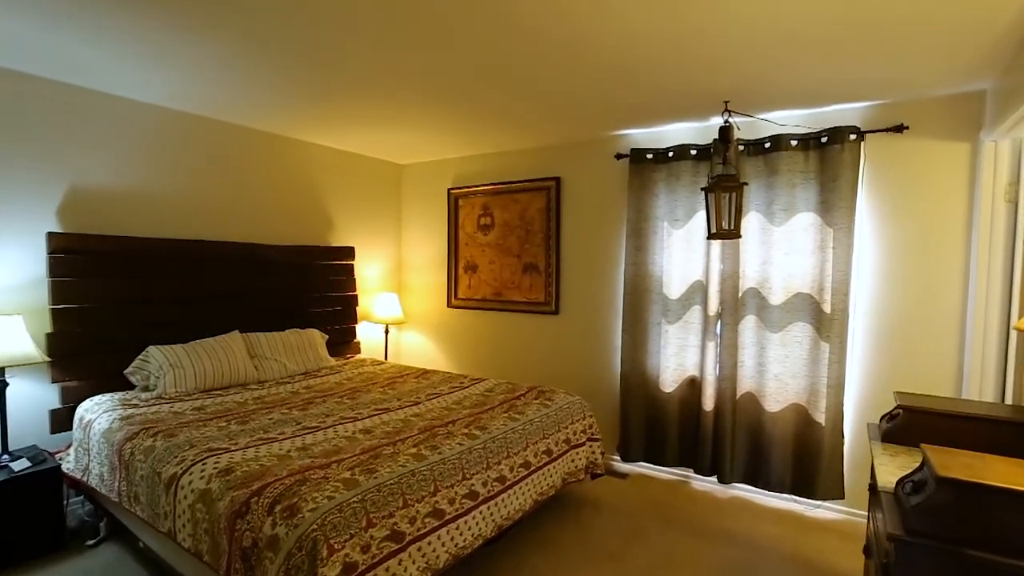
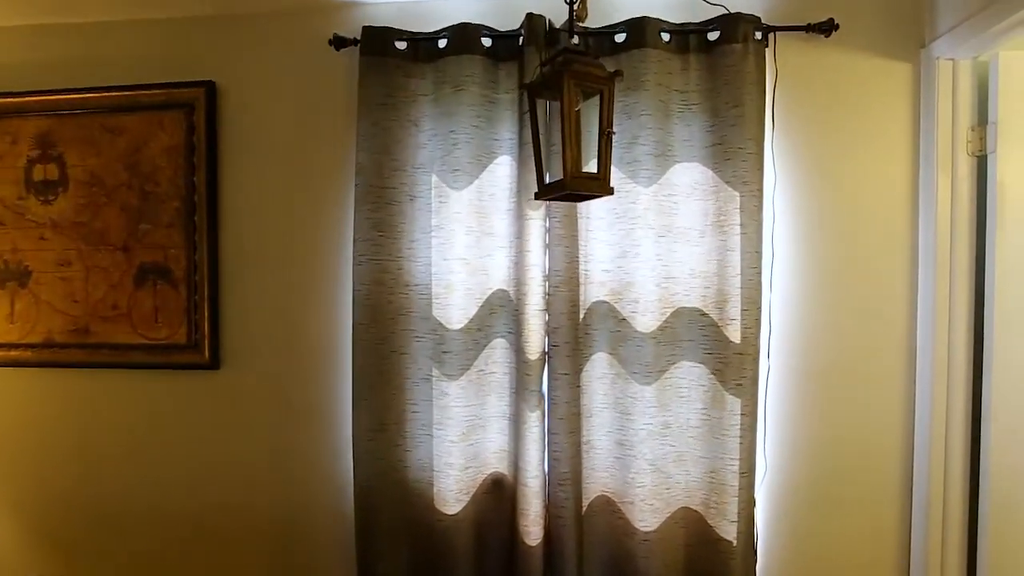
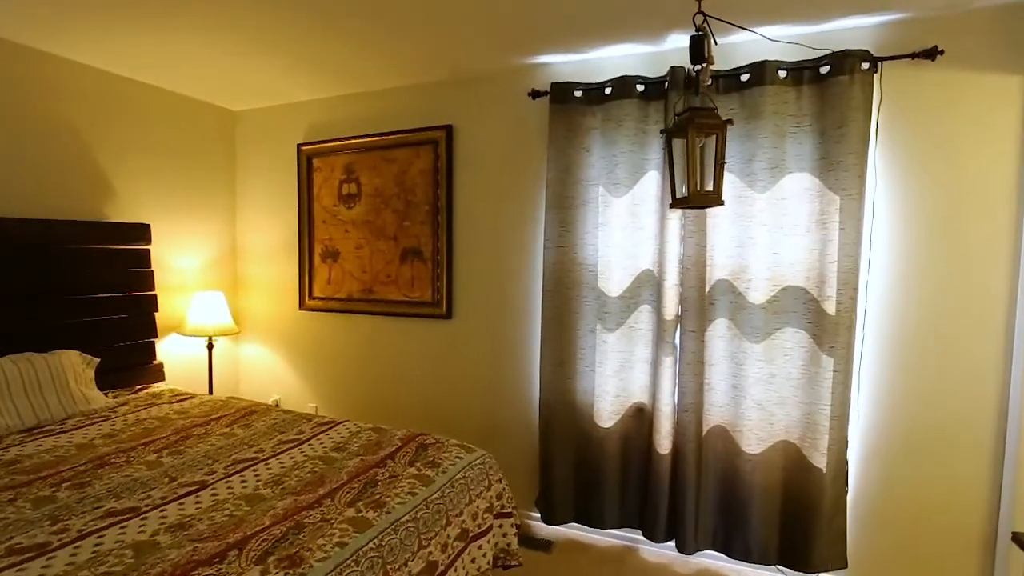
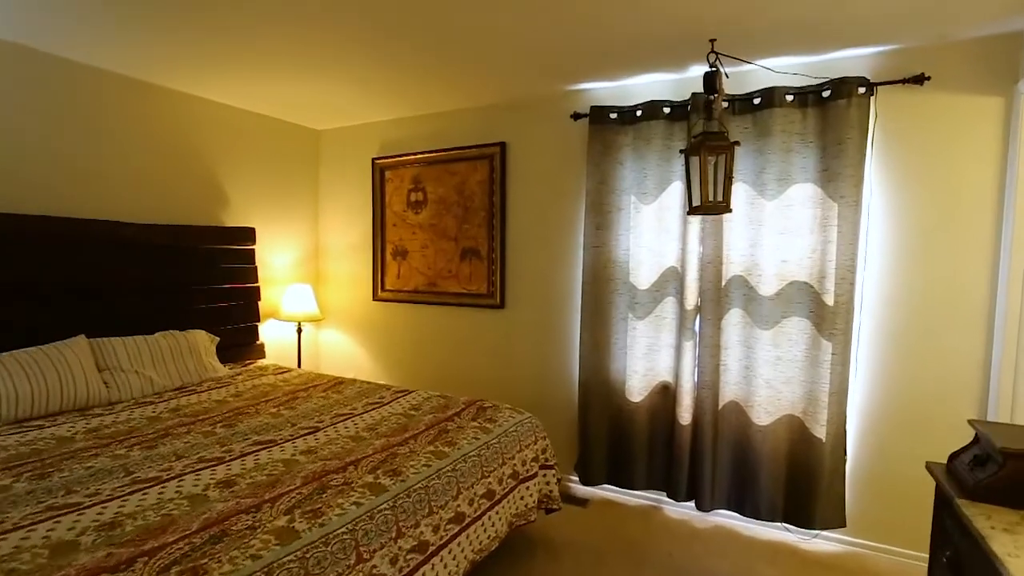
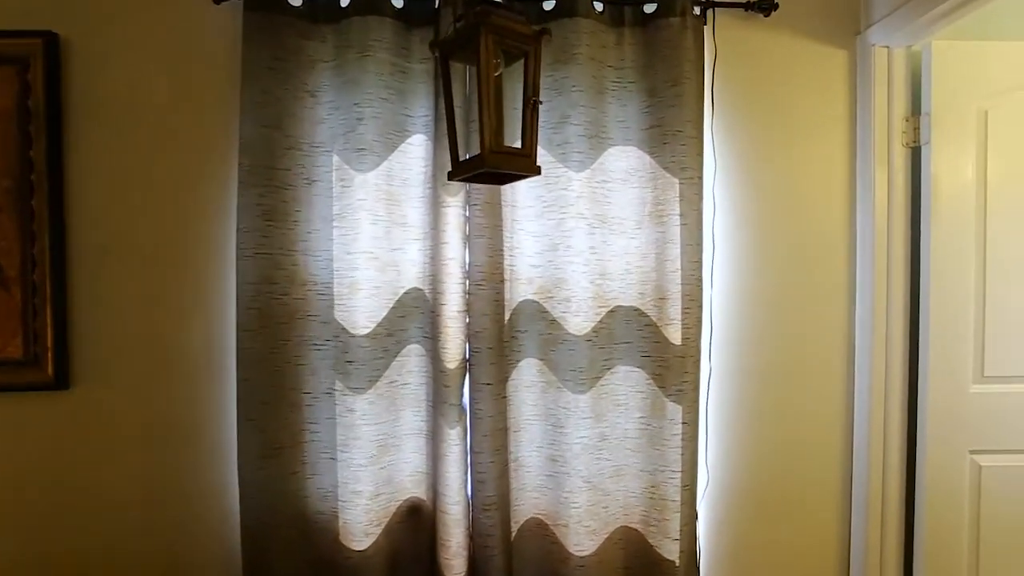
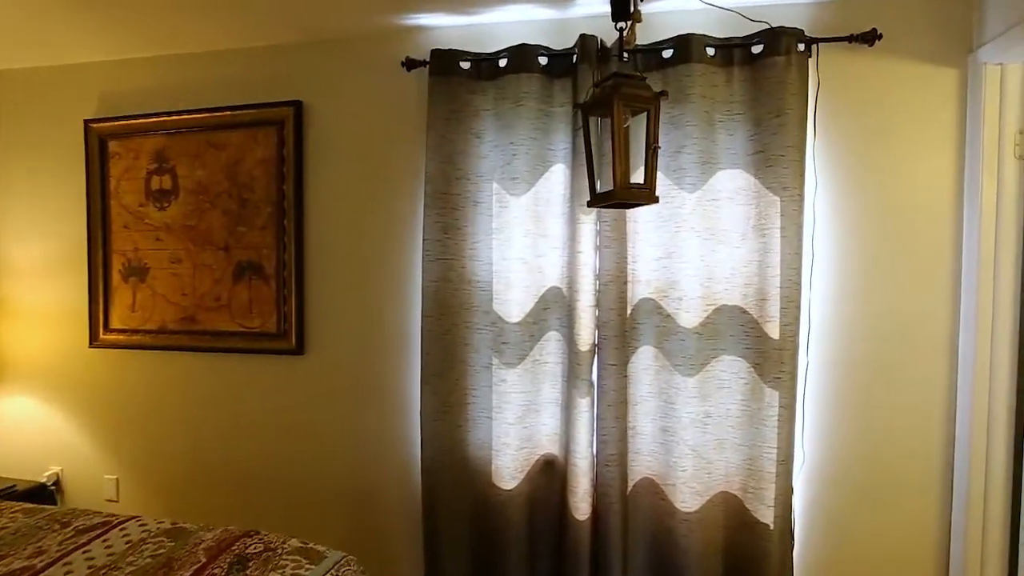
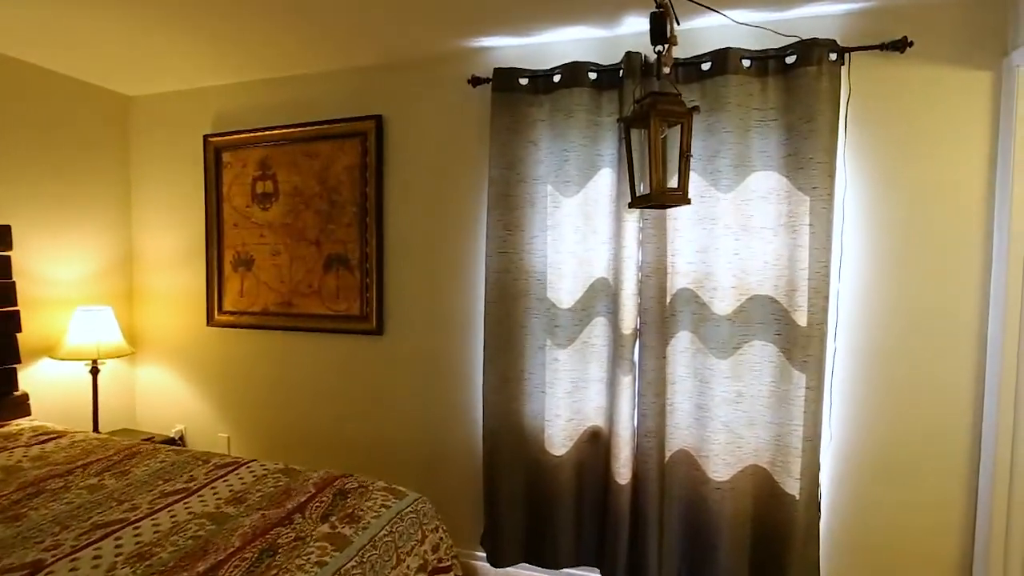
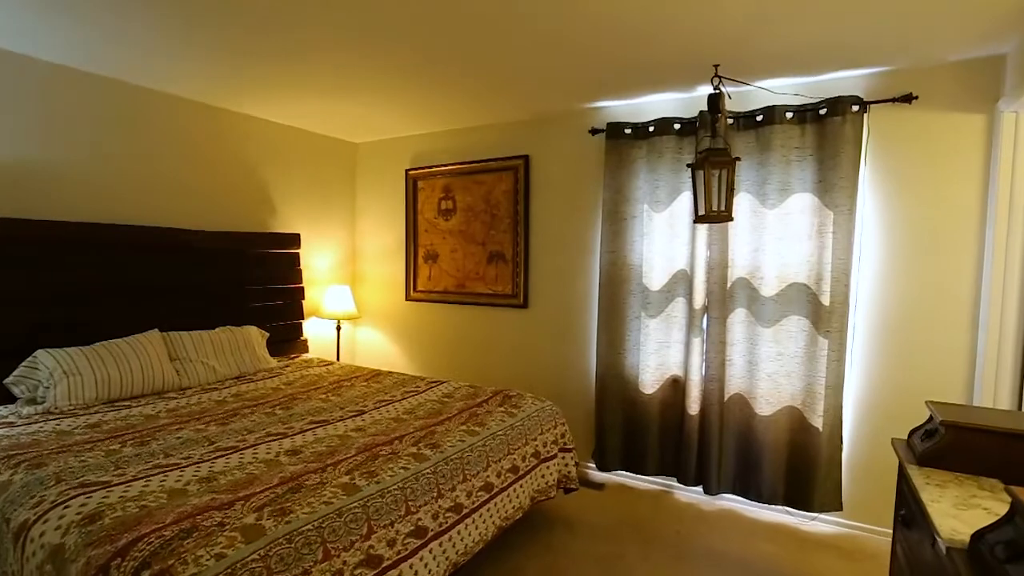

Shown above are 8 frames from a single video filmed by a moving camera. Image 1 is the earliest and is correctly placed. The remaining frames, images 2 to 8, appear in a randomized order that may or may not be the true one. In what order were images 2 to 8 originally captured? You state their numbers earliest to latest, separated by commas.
8, 4, 3, 7, 6, 2, 5
